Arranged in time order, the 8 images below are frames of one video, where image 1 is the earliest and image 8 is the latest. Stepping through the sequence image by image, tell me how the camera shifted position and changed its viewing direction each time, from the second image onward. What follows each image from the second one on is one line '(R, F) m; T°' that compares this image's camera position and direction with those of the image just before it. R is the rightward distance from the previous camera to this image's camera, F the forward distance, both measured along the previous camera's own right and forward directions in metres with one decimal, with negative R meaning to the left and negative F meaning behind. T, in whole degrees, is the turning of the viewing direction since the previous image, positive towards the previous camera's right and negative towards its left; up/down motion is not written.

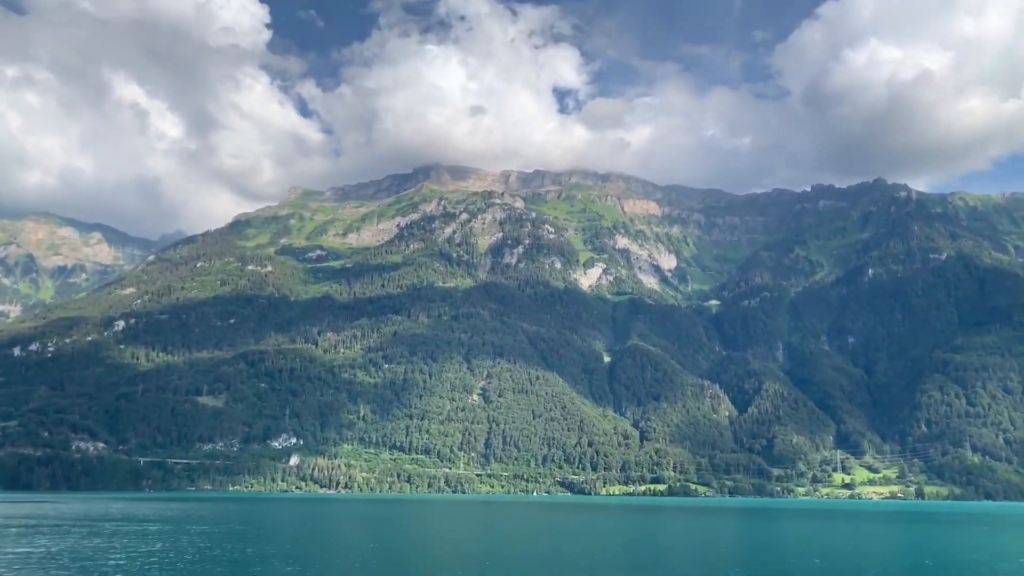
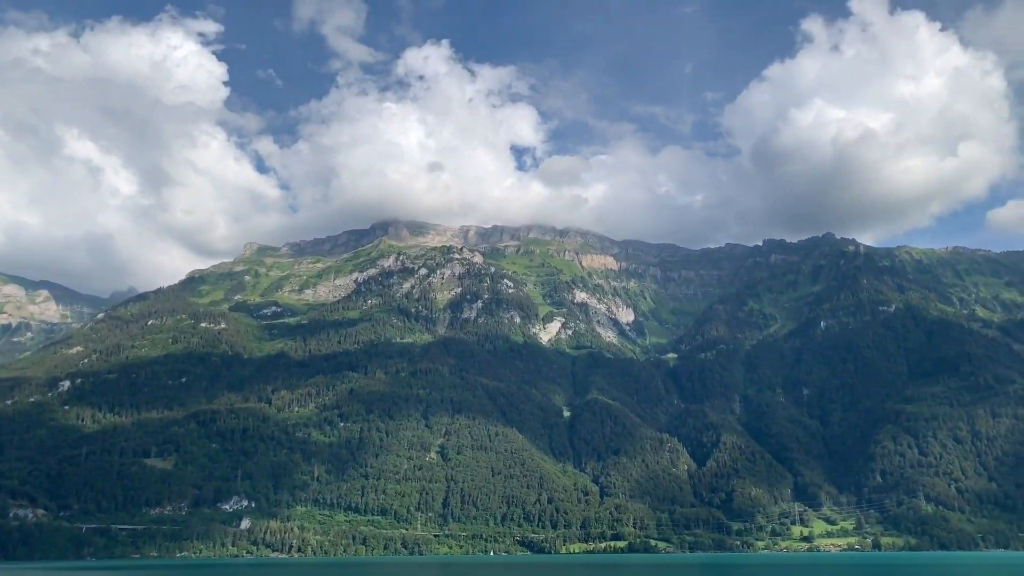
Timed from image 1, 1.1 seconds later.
(+0.3, -0.5) m; +3°
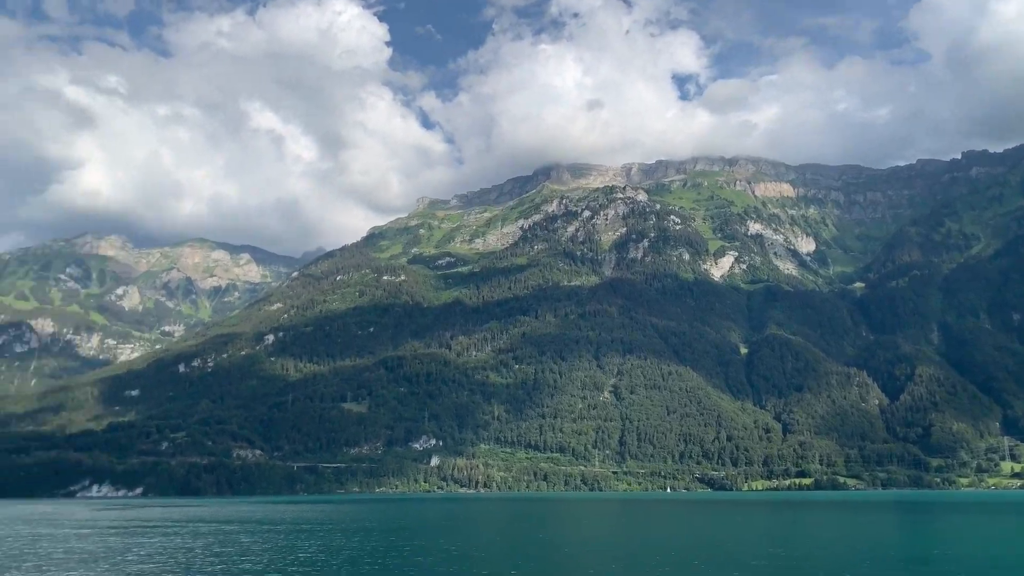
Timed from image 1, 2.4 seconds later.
(+3.3, -1.3) m; -12°
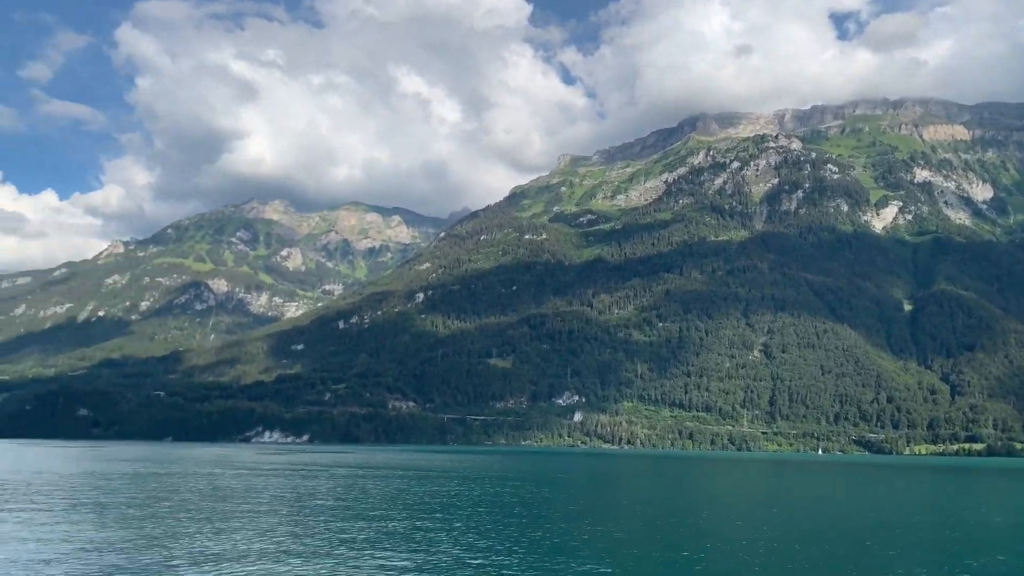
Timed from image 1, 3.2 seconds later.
(+1.9, -0.4) m; -10°
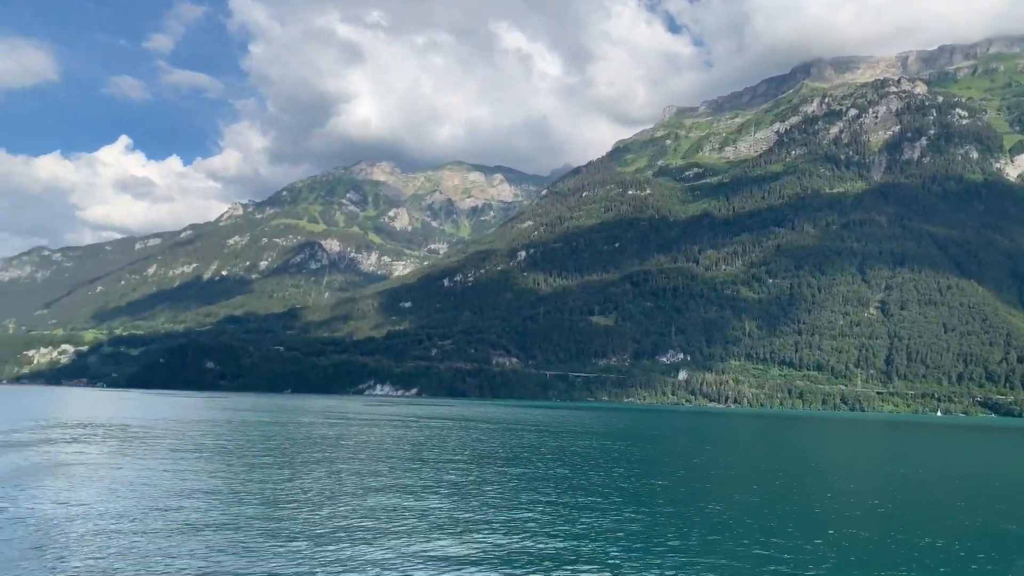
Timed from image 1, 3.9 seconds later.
(+2.3, -1.0) m; -7°
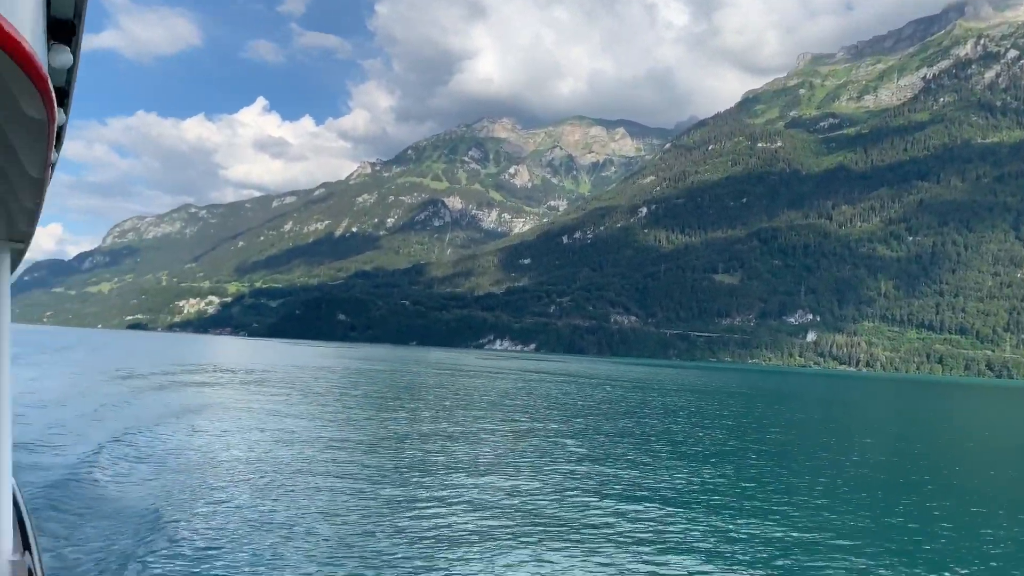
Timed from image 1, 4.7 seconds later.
(+1.4, -0.5) m; -9°
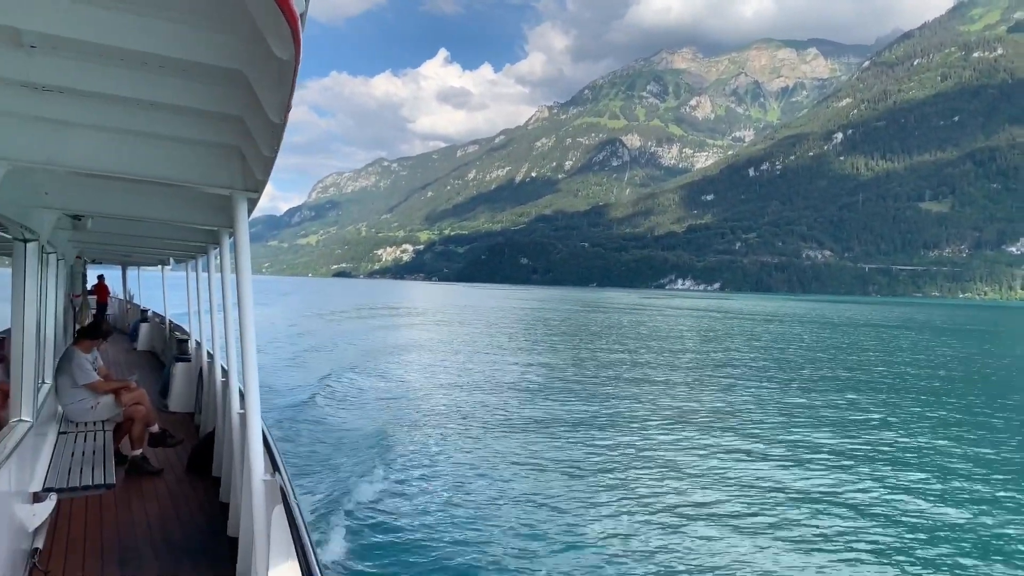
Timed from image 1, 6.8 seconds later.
(+3.0, -4.0) m; -13°
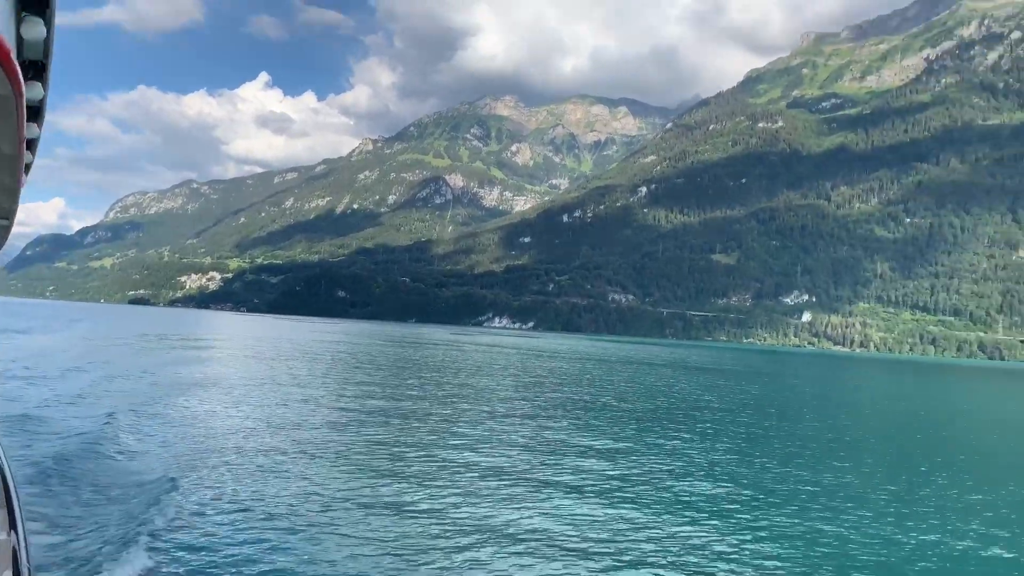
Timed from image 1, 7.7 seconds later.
(+1.4, -2.3) m; +13°
